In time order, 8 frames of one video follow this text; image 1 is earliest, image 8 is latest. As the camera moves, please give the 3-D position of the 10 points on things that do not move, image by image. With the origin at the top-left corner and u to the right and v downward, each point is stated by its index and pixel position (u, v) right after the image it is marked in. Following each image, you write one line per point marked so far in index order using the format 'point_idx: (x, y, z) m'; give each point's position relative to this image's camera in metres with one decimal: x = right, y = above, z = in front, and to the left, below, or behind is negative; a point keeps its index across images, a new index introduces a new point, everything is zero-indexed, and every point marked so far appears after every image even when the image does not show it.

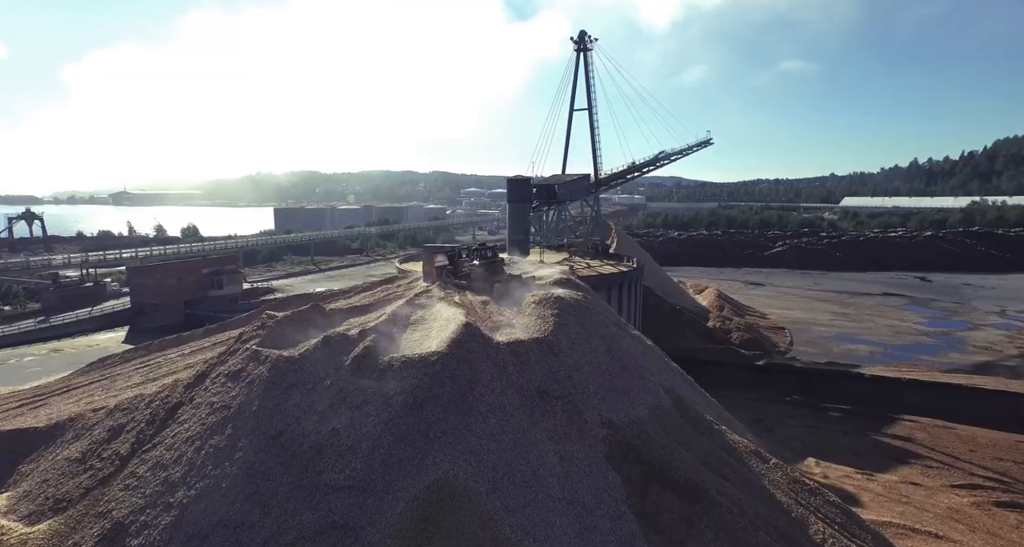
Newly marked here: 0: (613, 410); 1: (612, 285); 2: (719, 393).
0: (+1.7, -2.3, +7.3) m
1: (+4.6, -0.5, +18.7) m
2: (+8.8, -5.1, +17.8) m
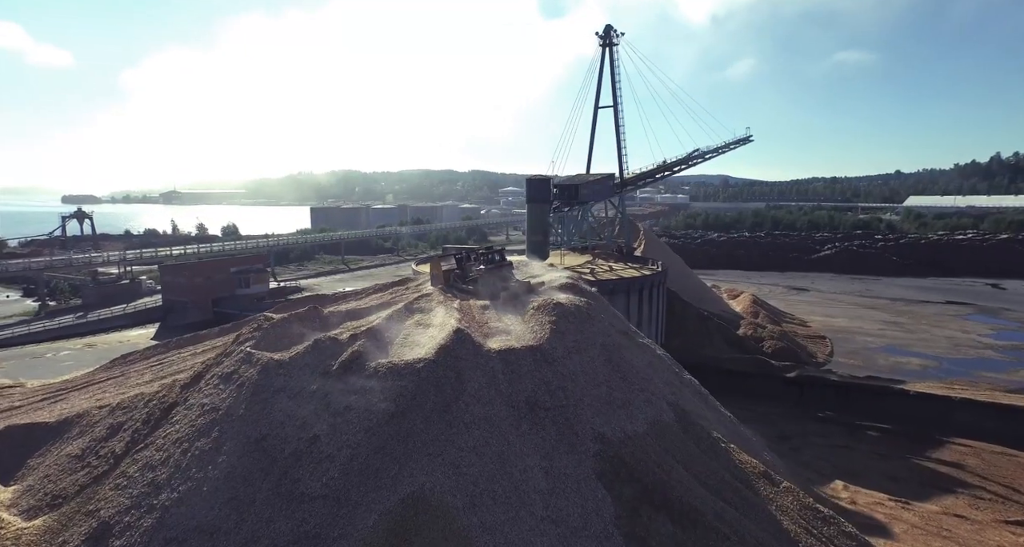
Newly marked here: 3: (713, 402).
0: (+1.5, -2.4, +6.9) m
1: (+5.2, -0.6, +18.2) m
2: (+9.3, -5.3, +17.0) m
3: (+4.7, -3.0, +10.1) m
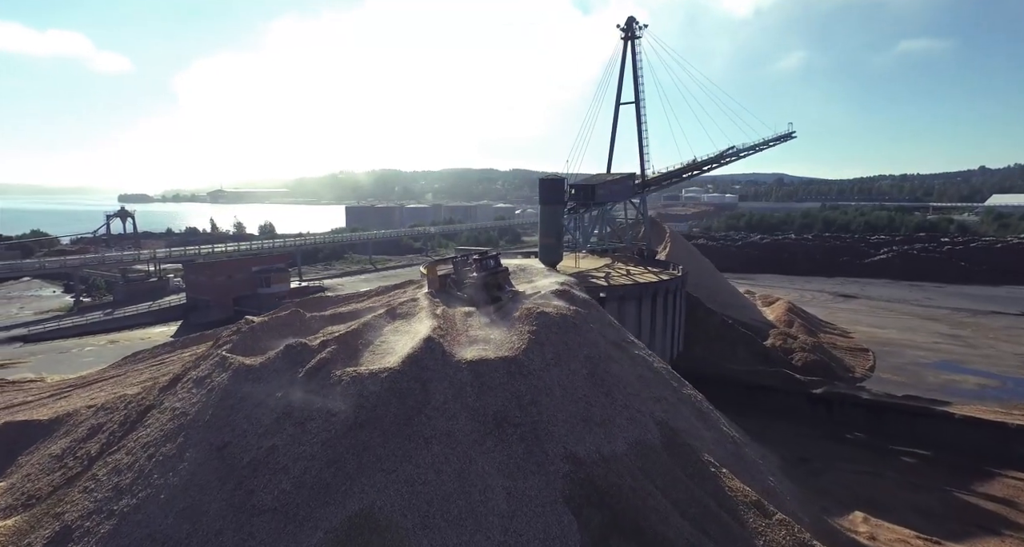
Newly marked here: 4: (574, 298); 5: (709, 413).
0: (+1.1, -2.6, +6.6) m
1: (+5.5, -0.9, +17.6) m
2: (+9.5, -5.6, +16.1) m
3: (+4.4, -3.2, +9.5) m
4: (+1.4, -0.5, +9.9) m
5: (+4.4, -3.1, +10.0) m
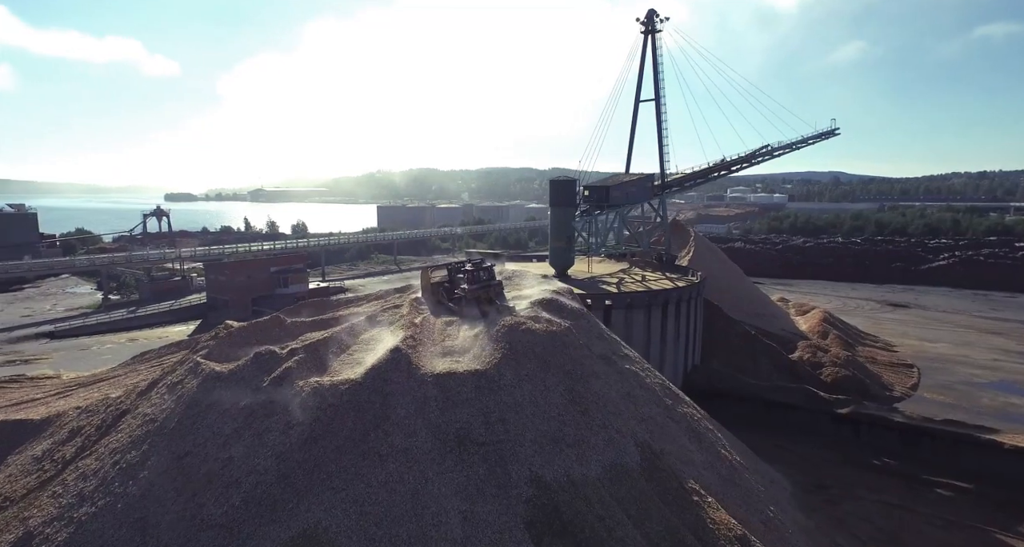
0: (+0.6, -2.8, +6.3) m
1: (+5.7, -1.1, +17.0) m
2: (+9.5, -5.9, +15.2) m
3: (+4.1, -3.5, +9.0) m
4: (+1.1, -0.8, +9.6) m
5: (+4.1, -3.4, +9.4) m
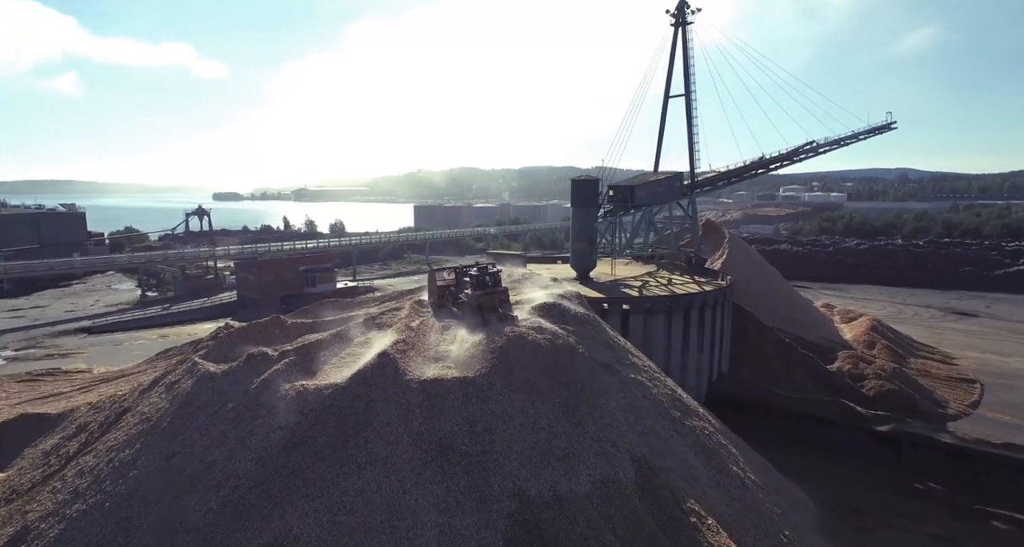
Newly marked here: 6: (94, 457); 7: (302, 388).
0: (+0.4, -2.9, +5.9) m
1: (+6.3, -1.3, +16.2) m
2: (+9.9, -6.1, +14.2) m
3: (+4.1, -3.6, +8.4) m
4: (+1.2, -0.9, +9.2) m
5: (+4.2, -3.5, +8.8) m
6: (-6.1, -2.7, +6.3) m
7: (-3.1, -1.7, +6.3) m
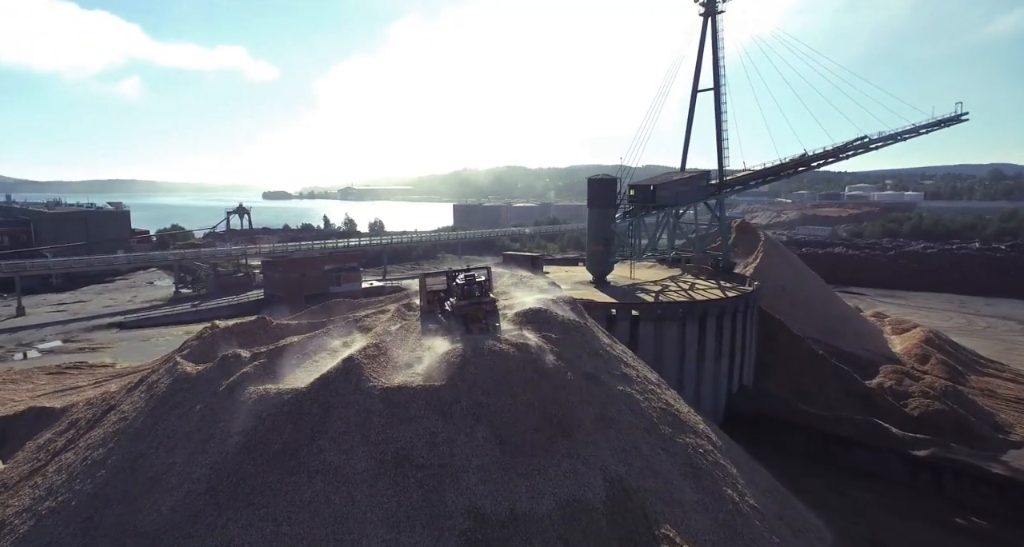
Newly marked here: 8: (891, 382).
0: (-0.2, -3.0, +5.6) m
1: (+6.6, -1.5, +15.4) m
2: (+9.9, -6.4, +13.1) m
3: (+3.6, -3.8, +7.7) m
4: (+0.9, -1.0, +8.8) m
5: (+3.8, -3.7, +8.2) m
6: (-6.7, -2.7, +6.5) m
7: (-3.6, -1.8, +6.3) m
8: (+16.9, -4.8, +19.2) m
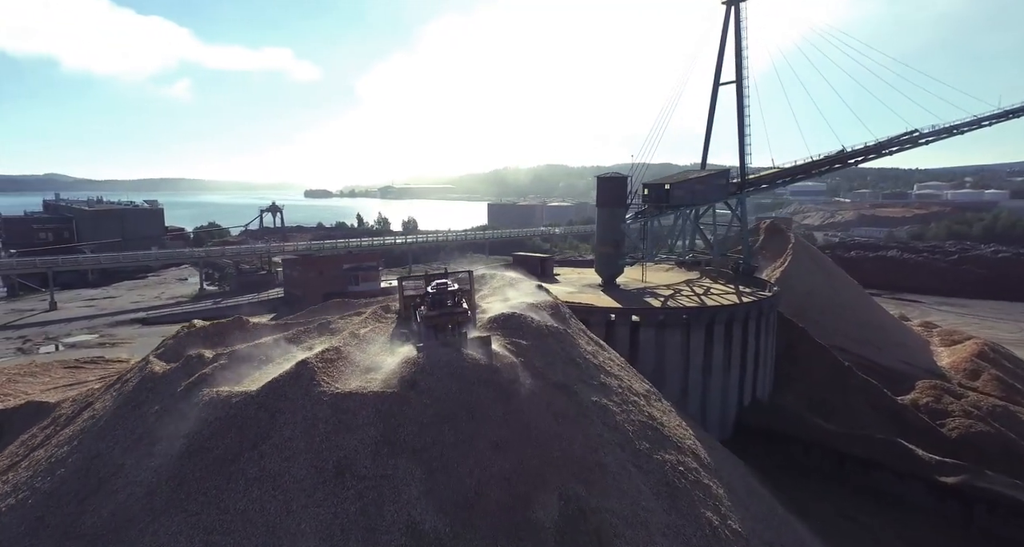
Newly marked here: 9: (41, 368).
0: (-1.1, -3.1, +5.5) m
1: (+6.5, -1.7, +14.6) m
2: (+9.6, -6.6, +12.1) m
3: (+2.9, -4.0, +7.3) m
4: (+0.3, -1.1, +8.5) m
5: (+3.1, -3.9, +7.7) m
6: (-7.4, -2.8, +6.8) m
7: (-4.3, -1.9, +6.4) m
8: (+17.1, -5.2, +17.7) m
9: (-13.5, -2.7, +12.3) m
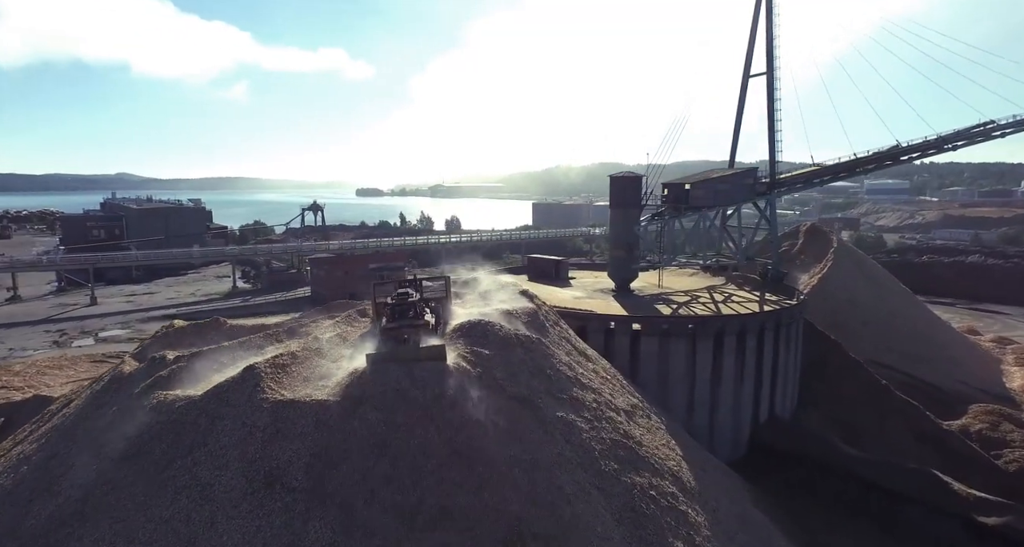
0: (-2.0, -3.3, +5.4) m
1: (+6.4, -2.0, +13.8) m
2: (+9.2, -6.9, +10.9) m
3: (+2.1, -4.2, +6.8) m
4: (-0.4, -1.3, +8.3) m
5: (+2.3, -4.1, +7.2) m
6: (-8.2, -2.8, +7.4) m
7: (-5.2, -1.9, +6.6) m
8: (+17.2, -5.6, +15.7) m
9: (-13.8, -2.6, +13.4) m
